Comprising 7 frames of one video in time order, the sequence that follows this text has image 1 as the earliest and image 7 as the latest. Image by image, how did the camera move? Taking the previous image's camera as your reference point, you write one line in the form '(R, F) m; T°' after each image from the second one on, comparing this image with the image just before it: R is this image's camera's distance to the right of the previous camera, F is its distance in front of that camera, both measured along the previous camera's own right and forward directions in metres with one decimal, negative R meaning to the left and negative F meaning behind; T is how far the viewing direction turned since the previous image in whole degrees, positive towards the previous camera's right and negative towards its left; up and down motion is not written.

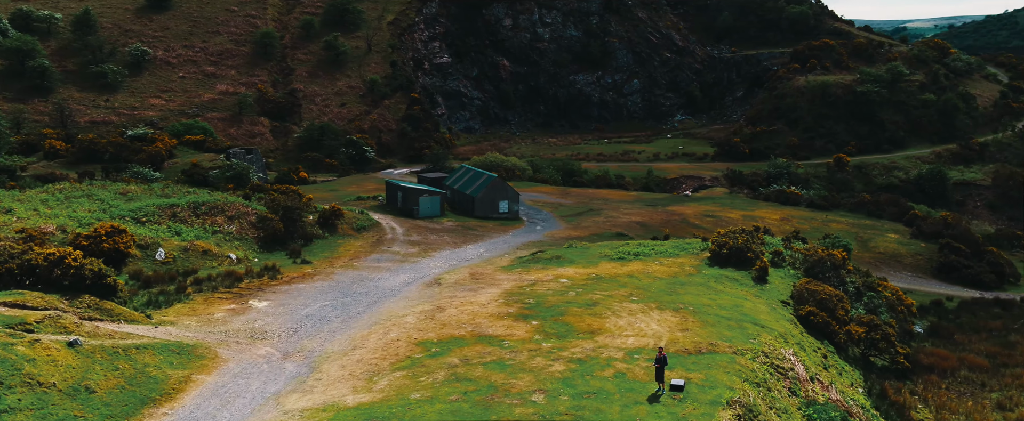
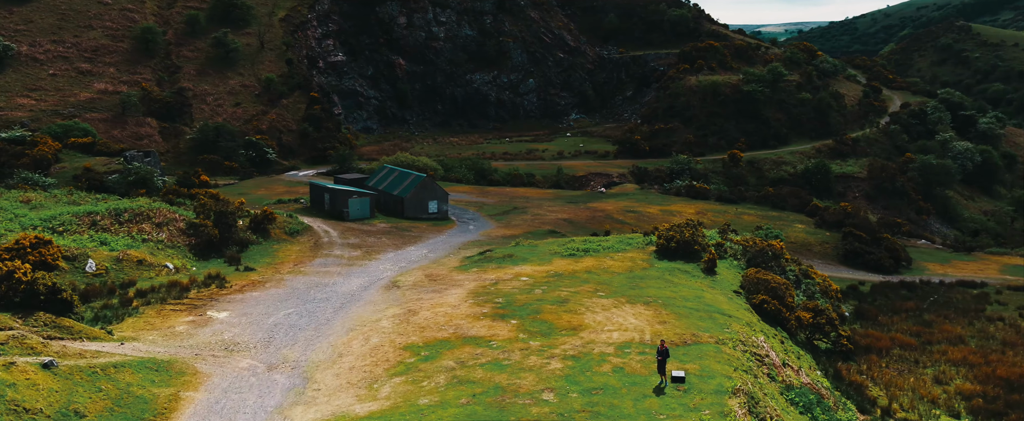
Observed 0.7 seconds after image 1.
(-1.5, +0.4) m; +6°
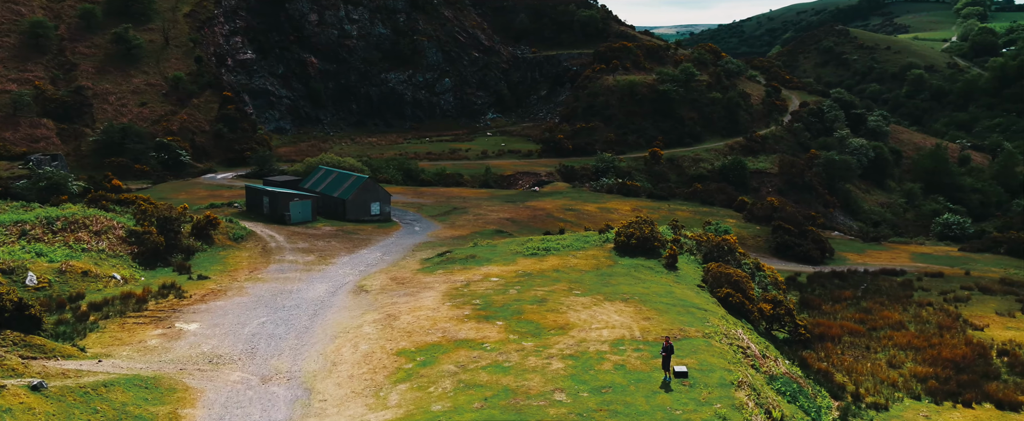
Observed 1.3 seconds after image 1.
(-1.2, +0.3) m; +5°
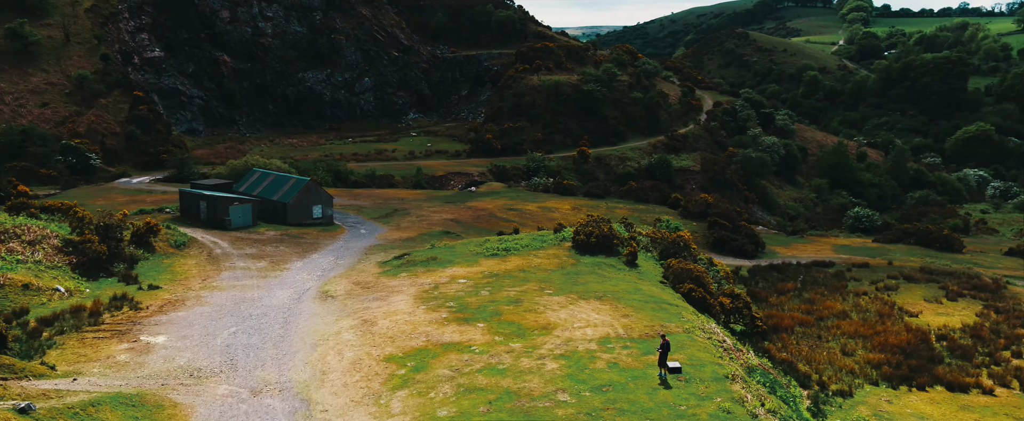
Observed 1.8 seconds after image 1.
(-1.0, +0.2) m; +5°
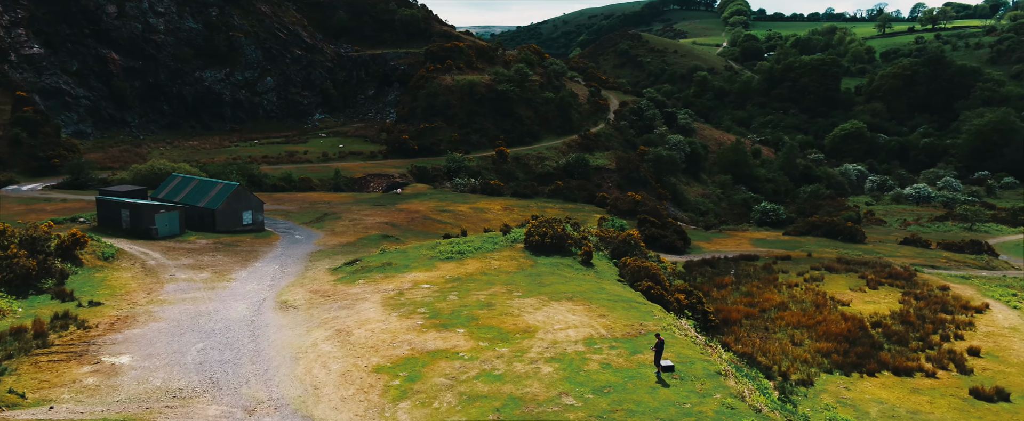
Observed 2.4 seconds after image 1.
(-1.2, +0.1) m; +6°
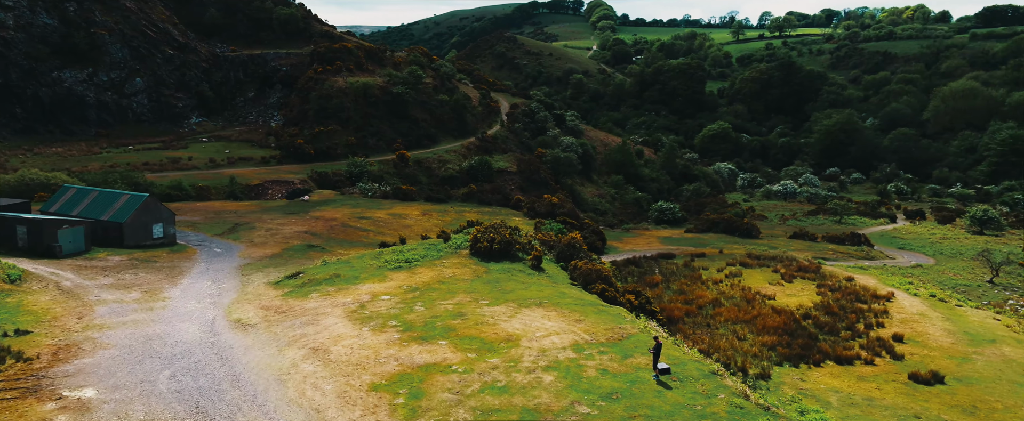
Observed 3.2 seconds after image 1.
(-1.6, +0.1) m; +7°
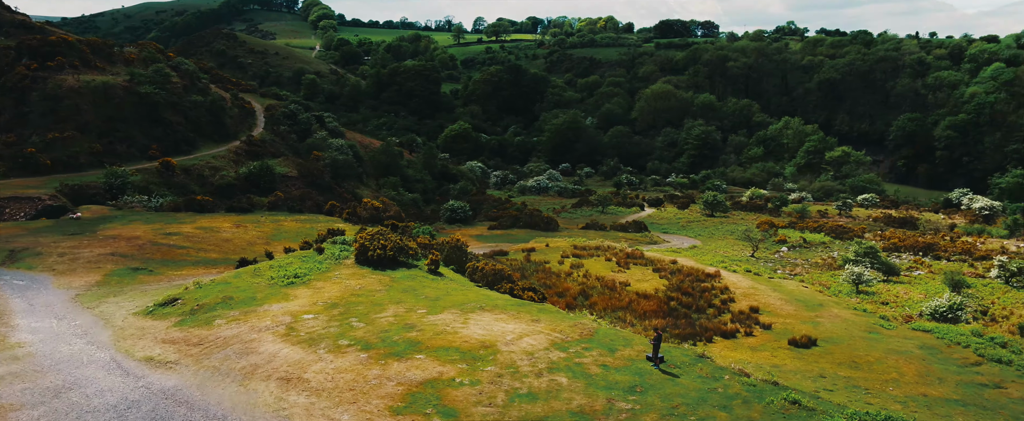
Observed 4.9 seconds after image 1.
(-3.8, -0.1) m; +14°
